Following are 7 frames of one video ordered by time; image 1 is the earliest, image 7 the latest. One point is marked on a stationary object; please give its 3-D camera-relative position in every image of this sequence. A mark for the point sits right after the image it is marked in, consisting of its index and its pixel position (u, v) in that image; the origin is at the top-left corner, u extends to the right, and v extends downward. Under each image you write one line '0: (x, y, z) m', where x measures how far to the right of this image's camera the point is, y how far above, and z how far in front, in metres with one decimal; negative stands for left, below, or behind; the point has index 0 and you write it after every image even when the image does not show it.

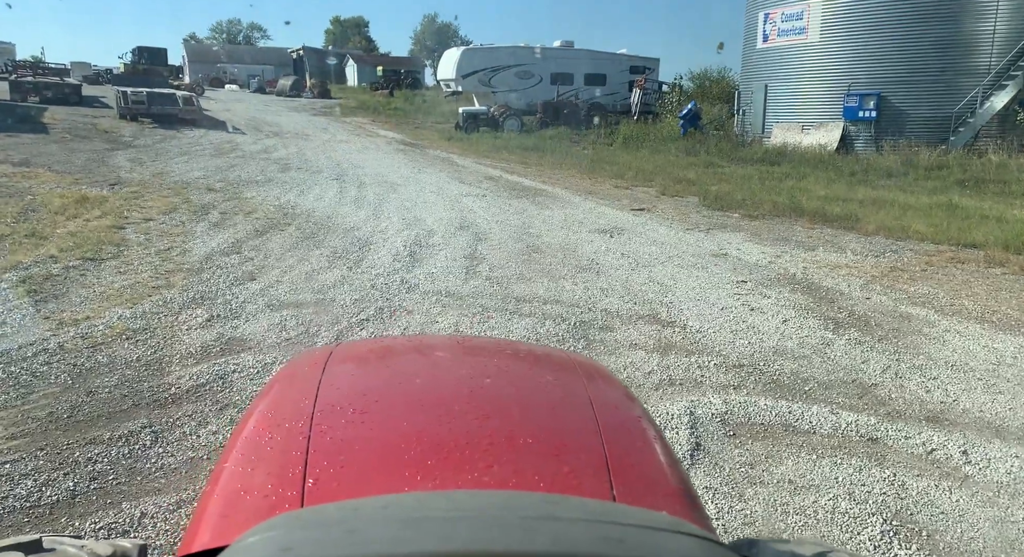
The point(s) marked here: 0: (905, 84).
0: (+9.8, +4.9, +18.0) m
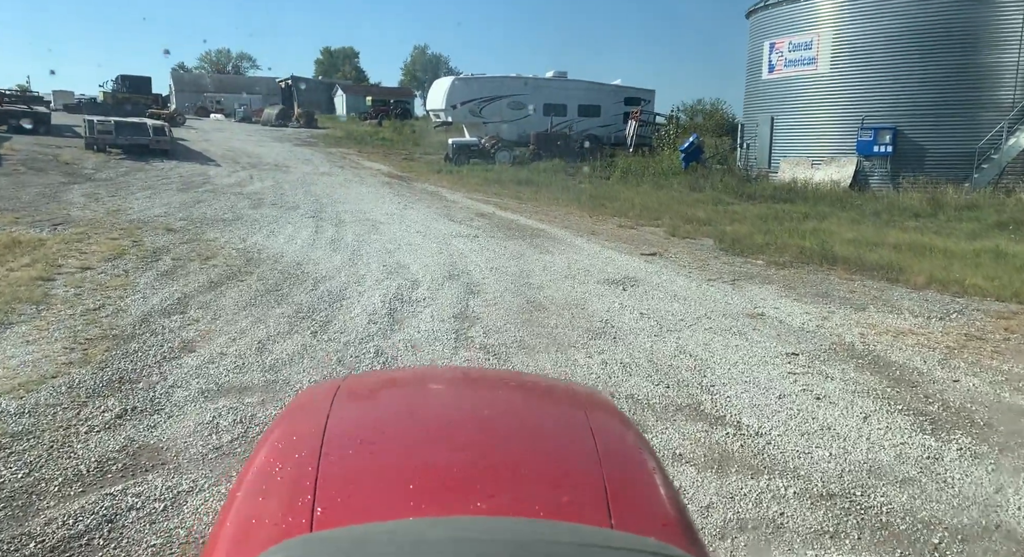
0: (+9.6, +3.8, +17.0) m
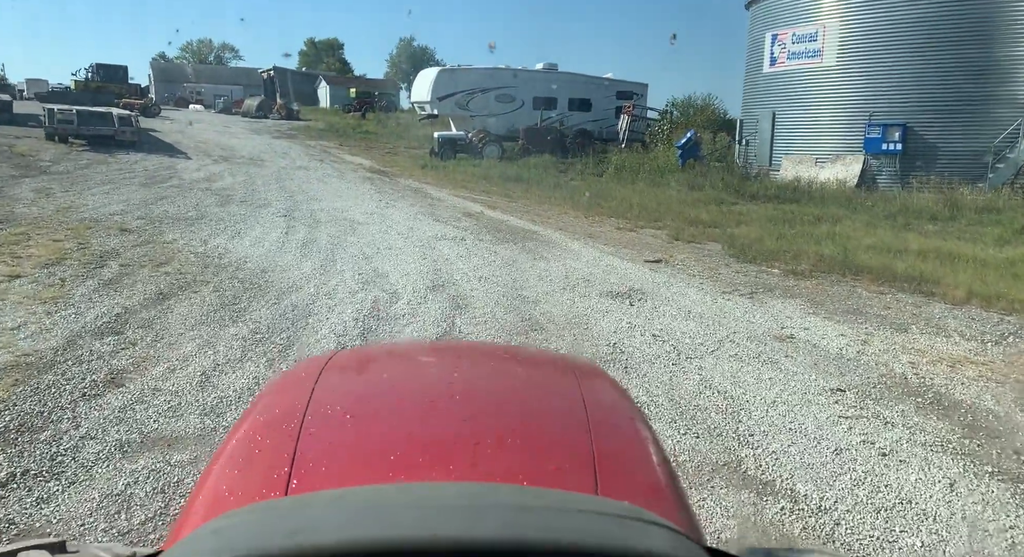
0: (+9.4, +3.7, +16.2) m
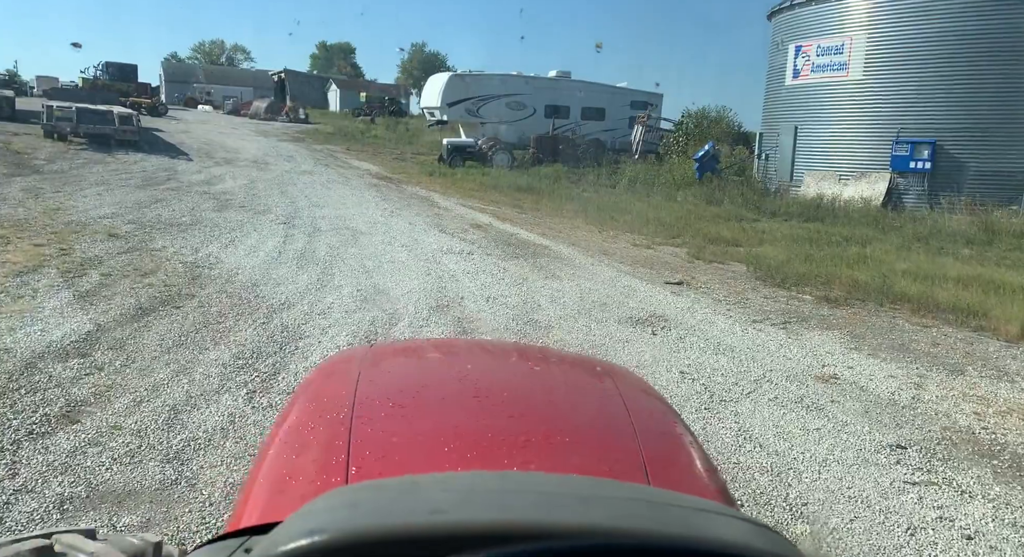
0: (+9.6, +3.2, +15.5) m
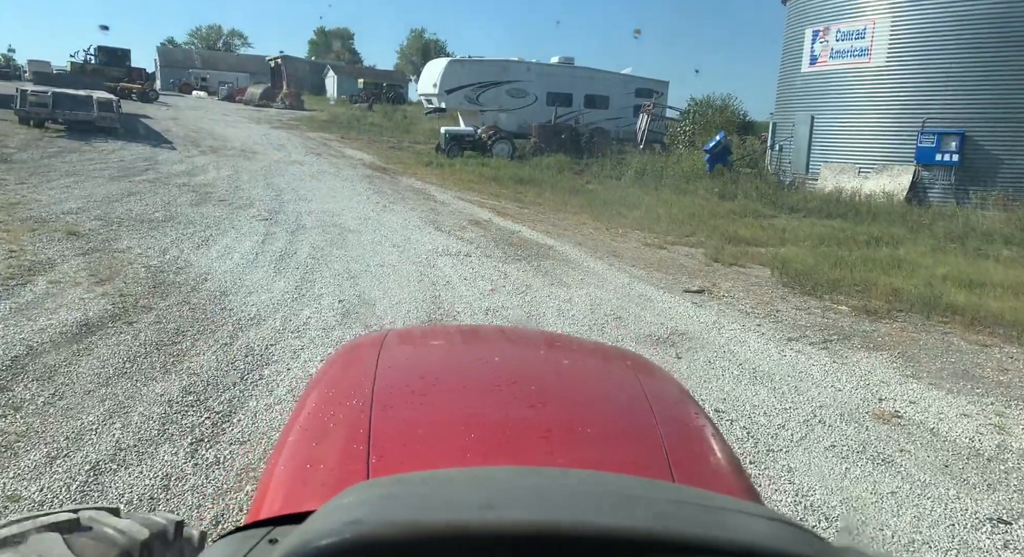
0: (+9.7, +3.2, +14.5) m
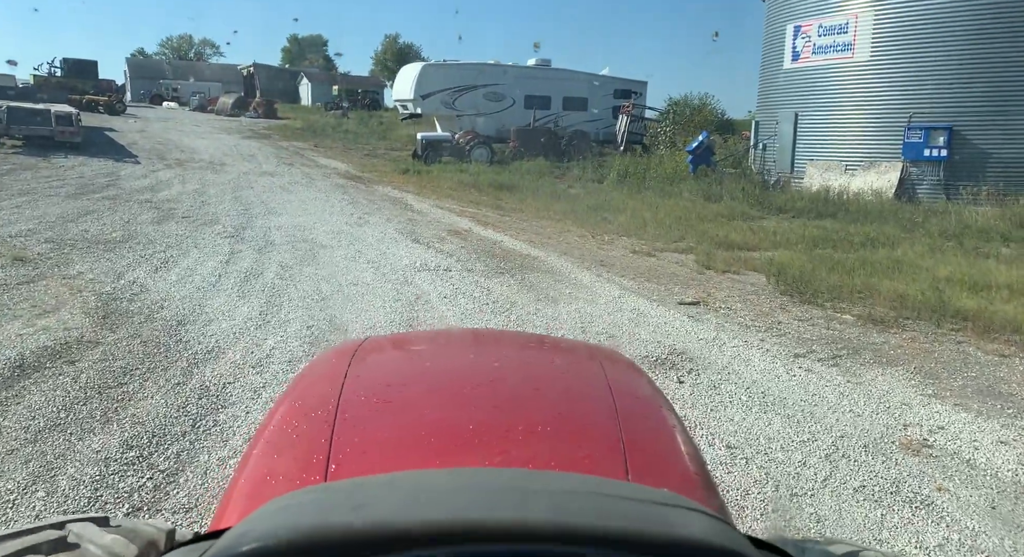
0: (+9.2, +3.3, +14.3) m
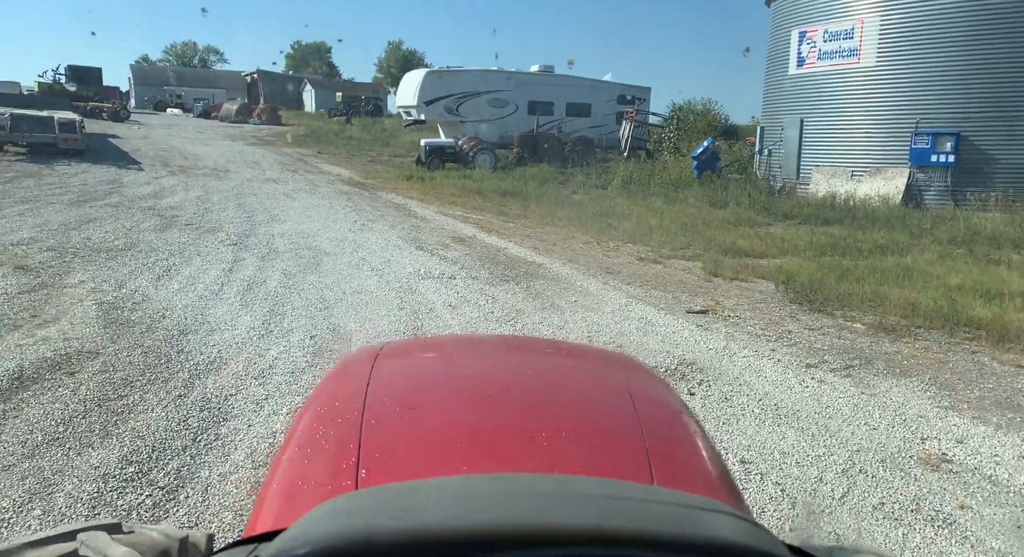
0: (+9.3, +3.1, +14.1) m
